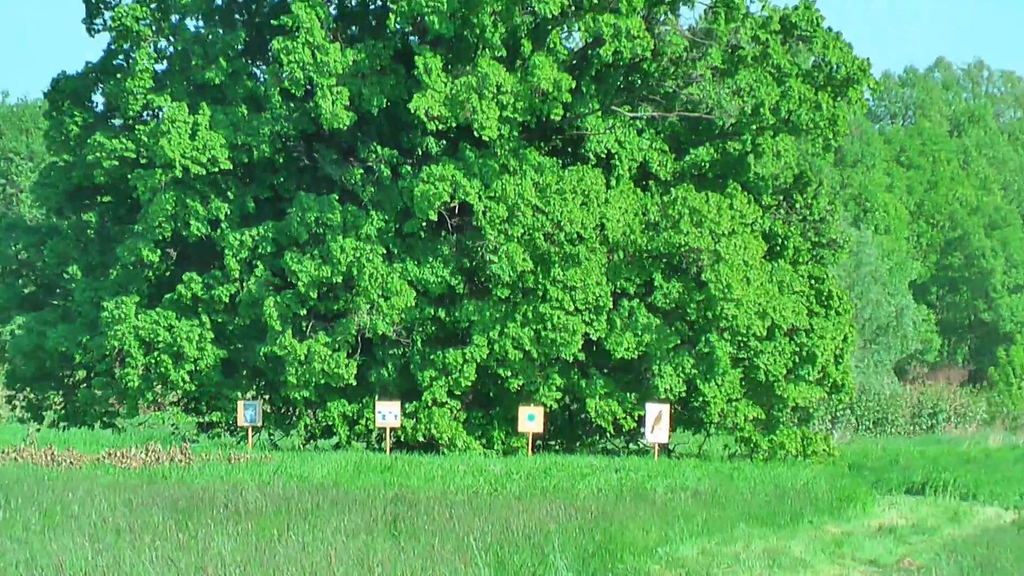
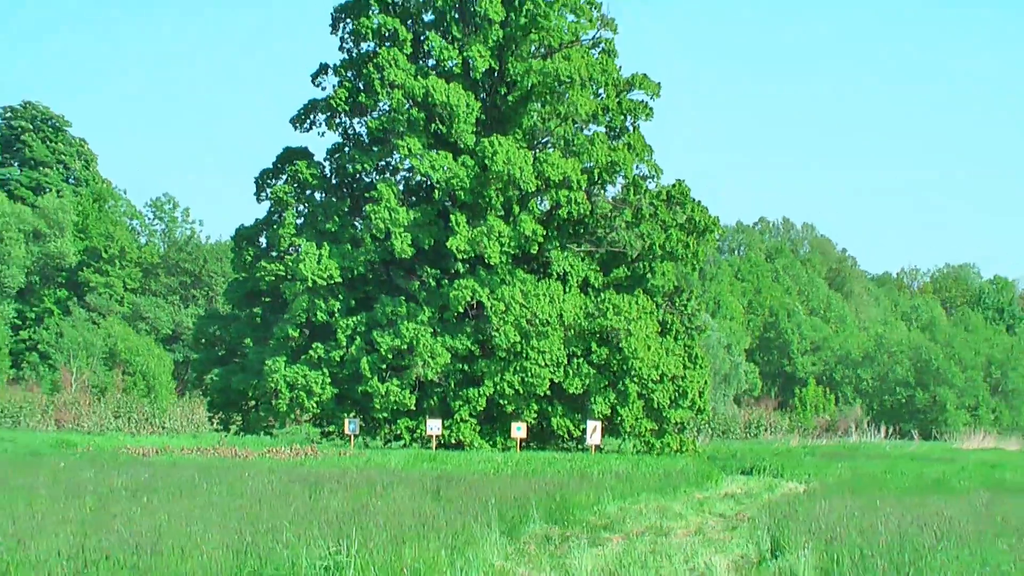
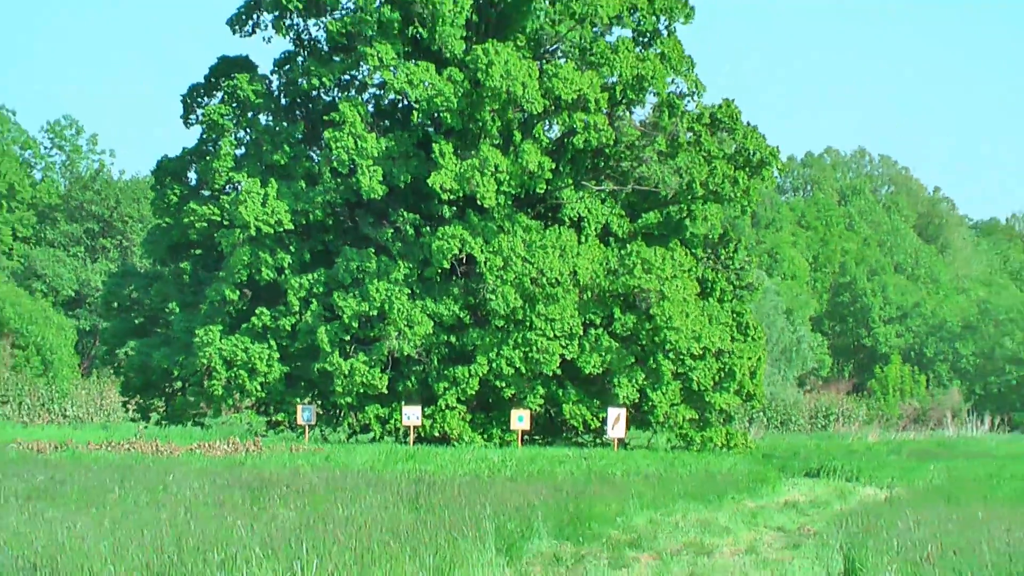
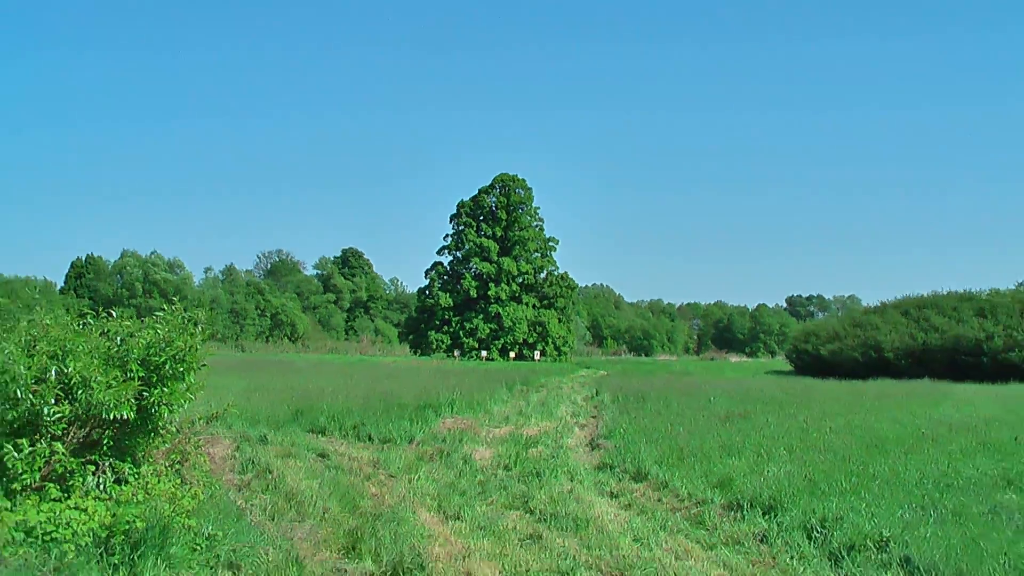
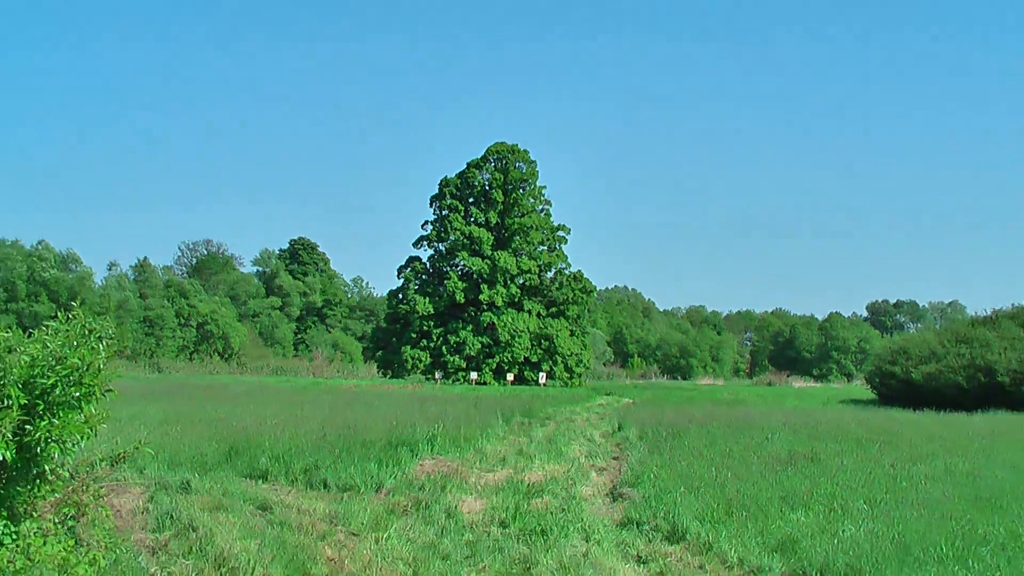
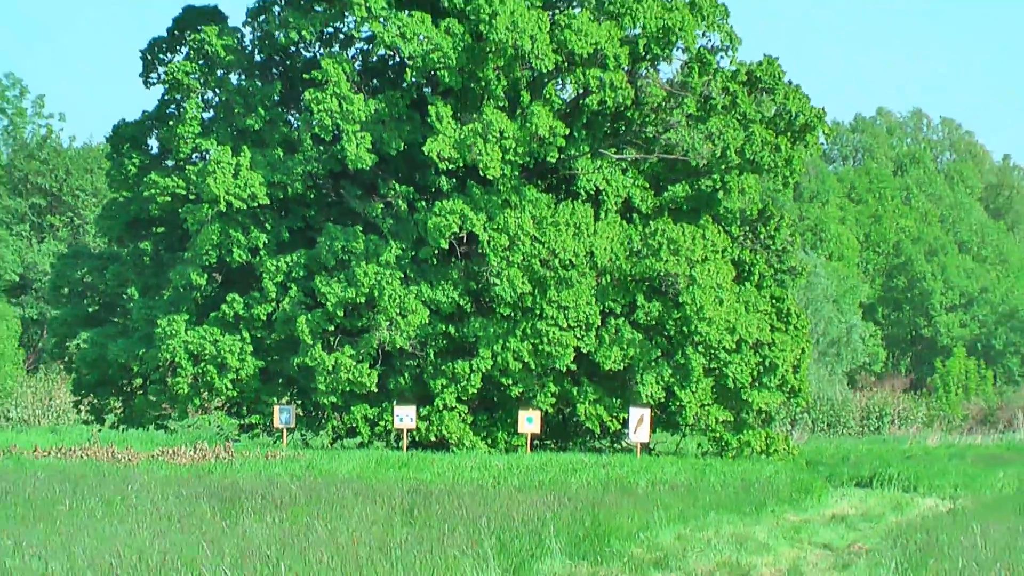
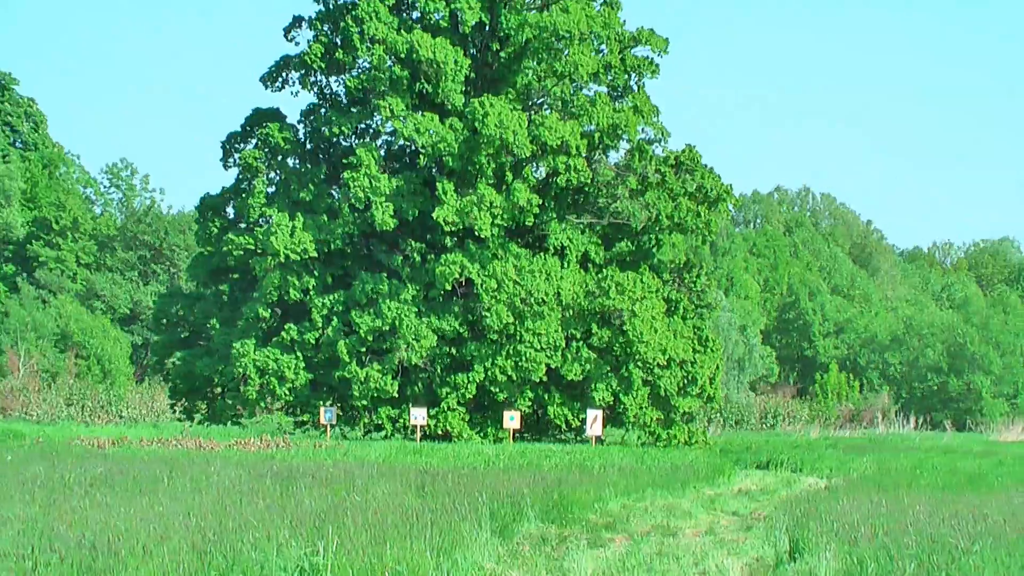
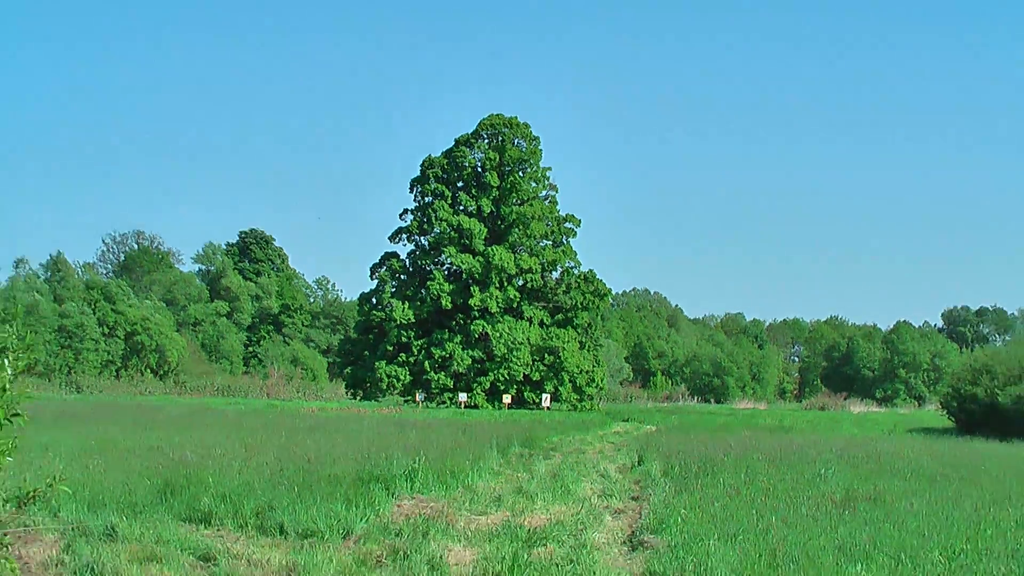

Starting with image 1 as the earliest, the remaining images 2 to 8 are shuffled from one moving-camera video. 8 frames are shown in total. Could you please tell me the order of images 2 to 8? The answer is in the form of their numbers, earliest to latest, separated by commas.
6, 3, 7, 2, 8, 5, 4
